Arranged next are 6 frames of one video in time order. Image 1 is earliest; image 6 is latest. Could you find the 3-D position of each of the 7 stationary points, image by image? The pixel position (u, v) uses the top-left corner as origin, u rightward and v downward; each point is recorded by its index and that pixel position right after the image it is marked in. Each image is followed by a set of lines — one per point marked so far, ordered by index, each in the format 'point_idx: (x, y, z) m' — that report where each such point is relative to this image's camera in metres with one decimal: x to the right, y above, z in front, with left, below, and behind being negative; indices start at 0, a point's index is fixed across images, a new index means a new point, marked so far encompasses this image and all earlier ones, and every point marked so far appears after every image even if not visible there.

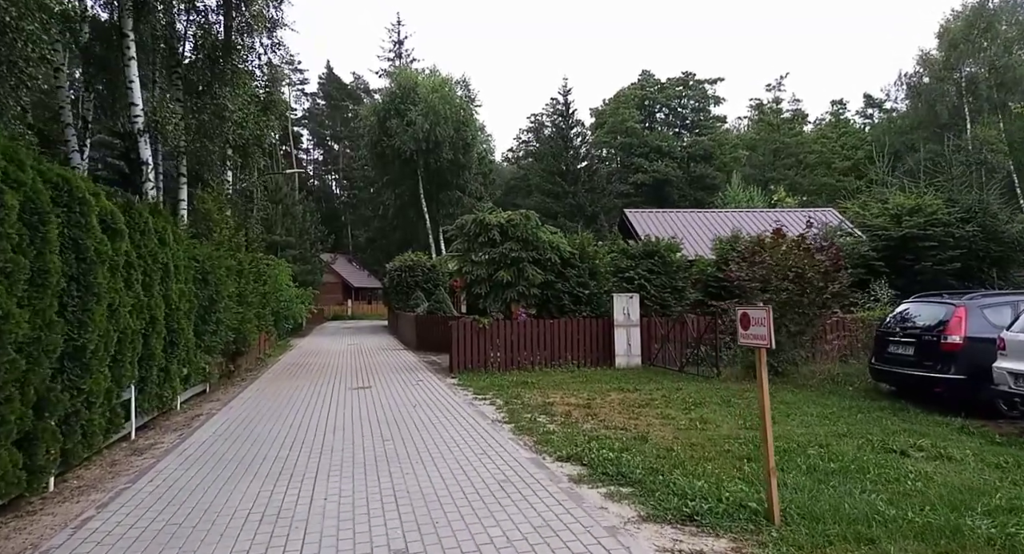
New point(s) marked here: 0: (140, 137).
0: (-8.4, +3.1, +15.7) m
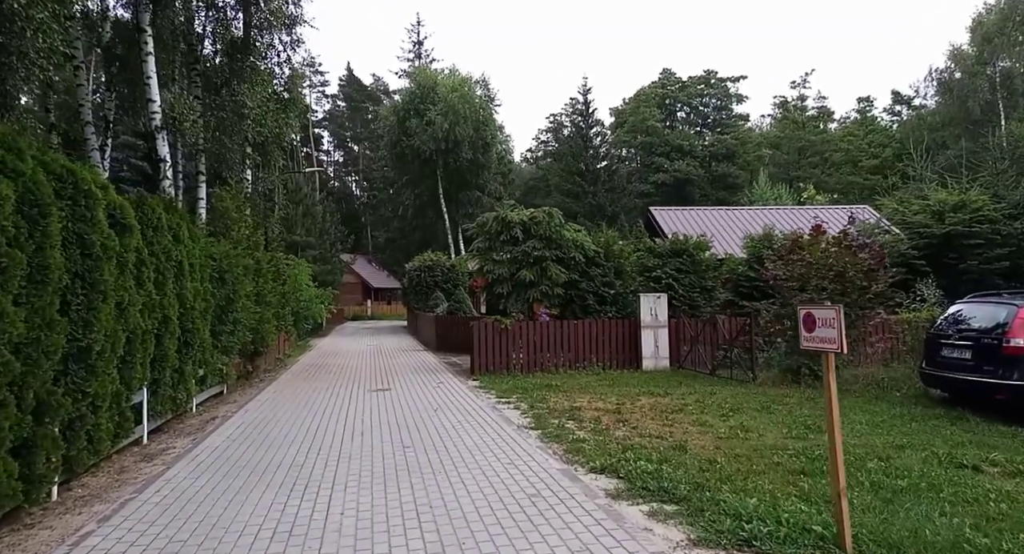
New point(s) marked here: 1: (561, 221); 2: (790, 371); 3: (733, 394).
0: (-7.8, +3.2, +15.4) m
1: (+1.2, +1.3, +16.6) m
2: (+5.0, -1.7, +12.4) m
3: (+3.6, -1.9, +11.2) m
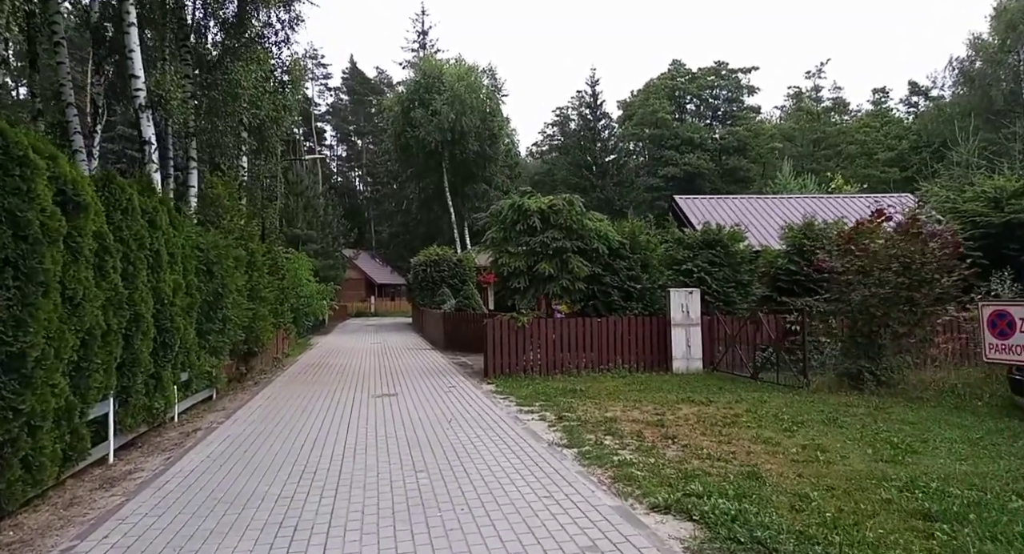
0: (-7.5, +3.3, +14.1) m
1: (+1.5, +1.5, +15.2) m
2: (+5.3, -1.6, +11.1) m
3: (+3.9, -1.8, +9.8) m
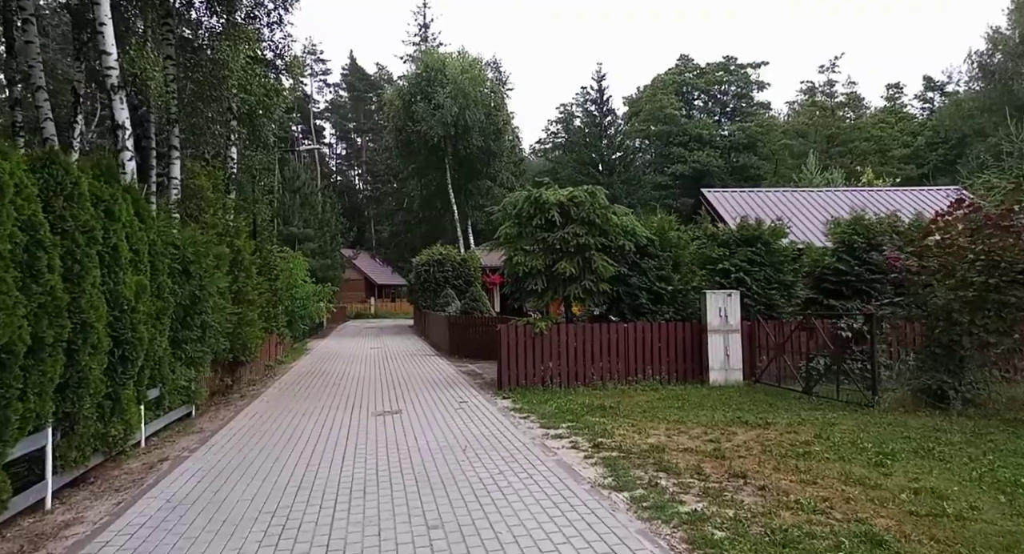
0: (-7.2, +3.3, +12.6) m
1: (+1.8, +1.5, +13.7) m
2: (+5.6, -1.6, +9.5) m
3: (+4.2, -1.8, +8.3) m
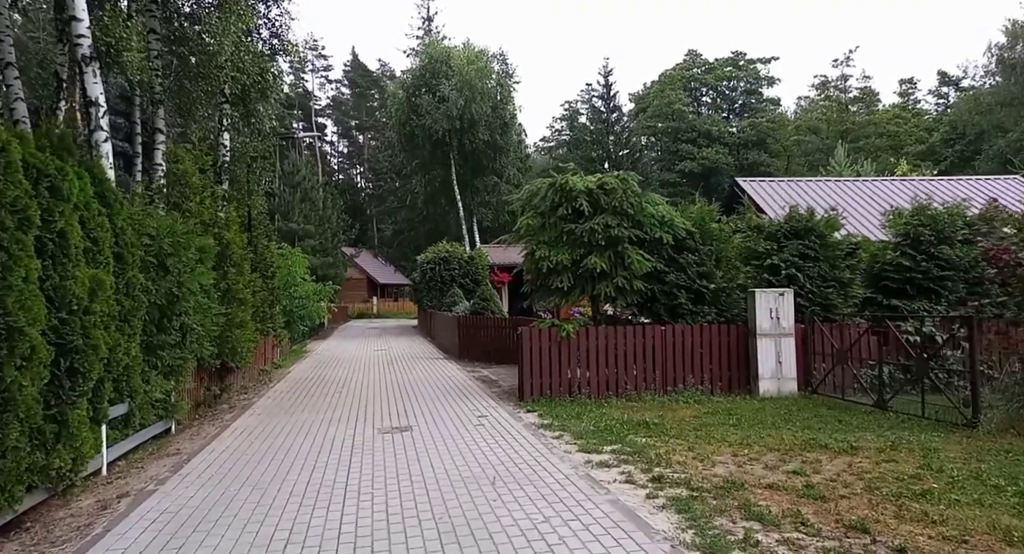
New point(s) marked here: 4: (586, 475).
0: (-6.8, +3.3, +11.1) m
1: (+2.2, +1.5, +12.2) m
2: (+6.0, -1.5, +8.1) m
3: (+4.6, -1.8, +6.8) m
4: (+0.7, -1.9, +6.8) m
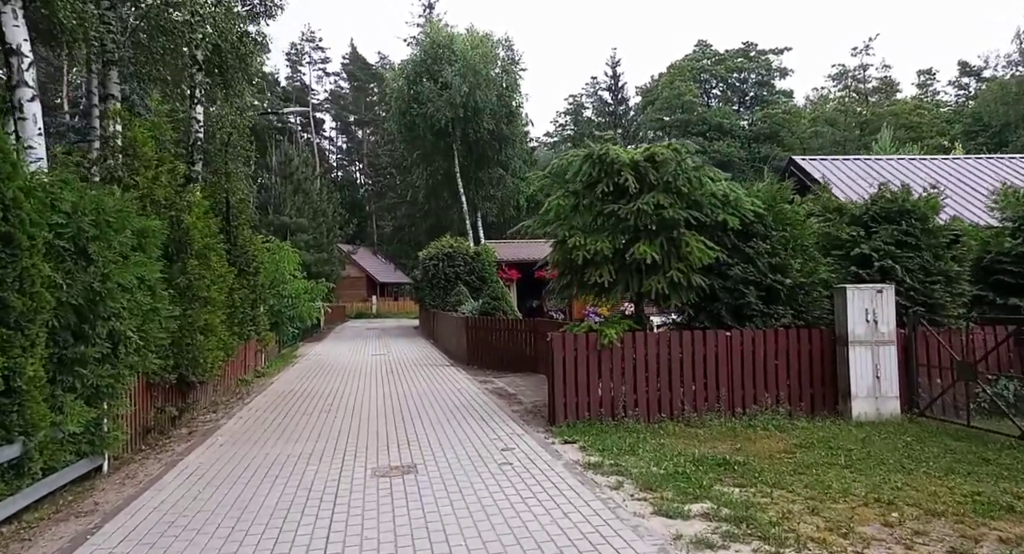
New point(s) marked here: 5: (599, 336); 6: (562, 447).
0: (-6.4, +3.4, +8.8) m
1: (+2.6, +1.6, +9.9) m
2: (+6.4, -1.4, +5.8) m
3: (+5.0, -1.7, +4.6) m
4: (+1.1, -1.8, +4.5) m
5: (+1.1, -0.7, +8.8) m
6: (+0.6, -1.9, +7.8) m
